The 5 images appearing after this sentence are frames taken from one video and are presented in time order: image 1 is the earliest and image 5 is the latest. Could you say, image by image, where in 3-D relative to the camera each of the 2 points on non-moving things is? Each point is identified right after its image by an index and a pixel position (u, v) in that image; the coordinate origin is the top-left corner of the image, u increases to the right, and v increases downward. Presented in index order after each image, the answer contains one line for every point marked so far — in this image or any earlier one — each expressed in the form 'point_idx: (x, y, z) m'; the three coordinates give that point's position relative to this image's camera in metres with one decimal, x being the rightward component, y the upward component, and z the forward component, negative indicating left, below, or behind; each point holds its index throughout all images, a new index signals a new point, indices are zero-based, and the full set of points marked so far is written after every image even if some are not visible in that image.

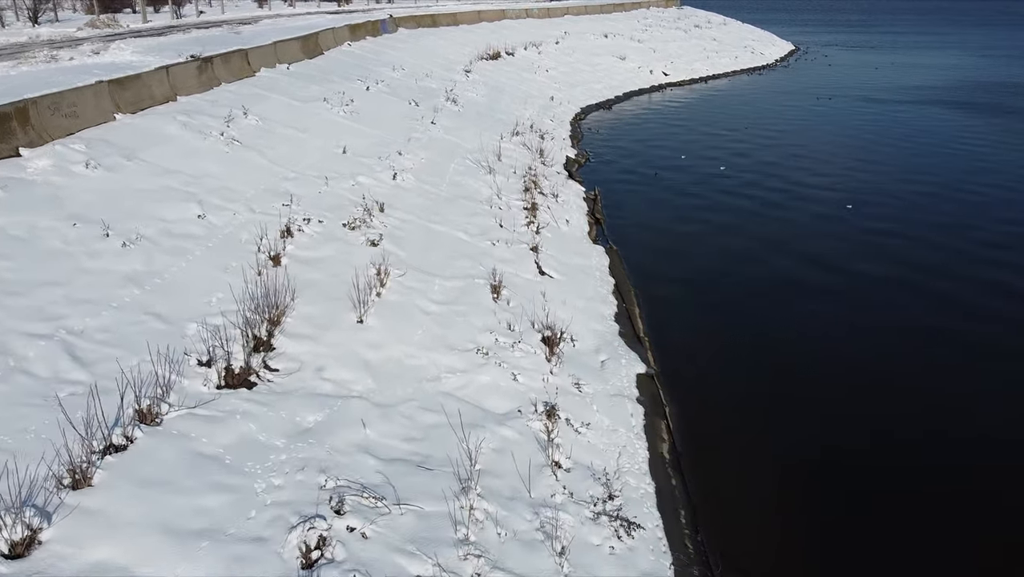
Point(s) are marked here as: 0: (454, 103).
0: (-2.2, +7.0, +16.5) m
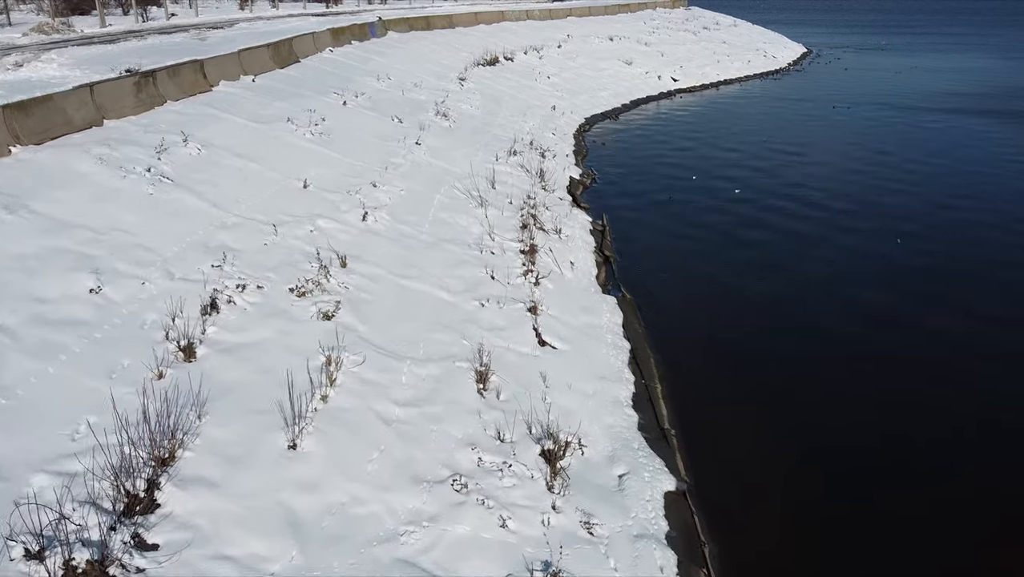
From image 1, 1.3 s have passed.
0: (-2.3, +5.8, +14.7) m
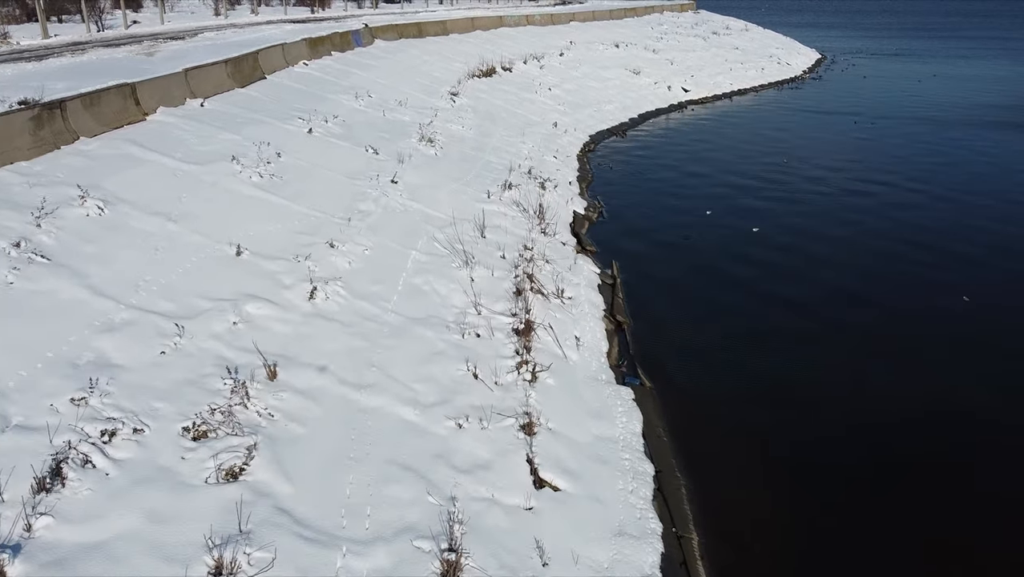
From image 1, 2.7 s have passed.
0: (-2.4, +4.2, +12.8) m
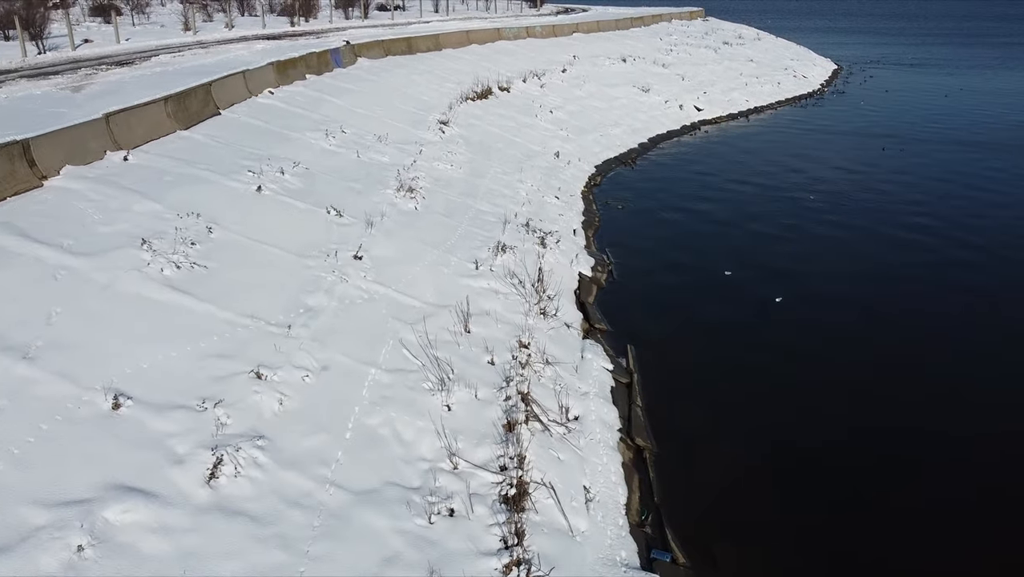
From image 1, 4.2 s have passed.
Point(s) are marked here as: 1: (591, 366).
0: (-2.6, +2.3, +10.8) m
1: (+1.5, -1.5, +8.2) m
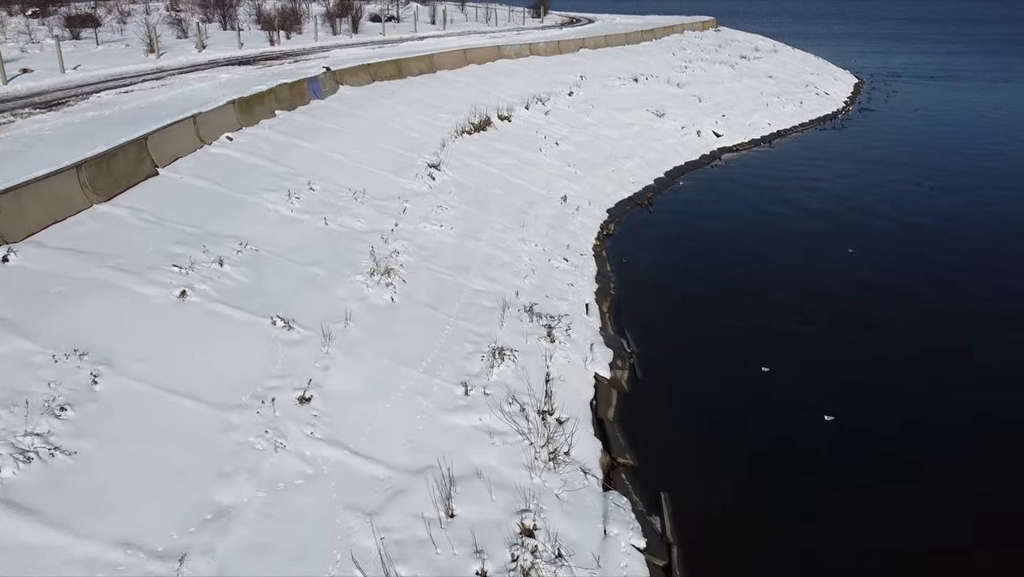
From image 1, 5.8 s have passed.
0: (-2.6, +0.1, +8.7) m
1: (+1.5, -3.7, +6.1) m
